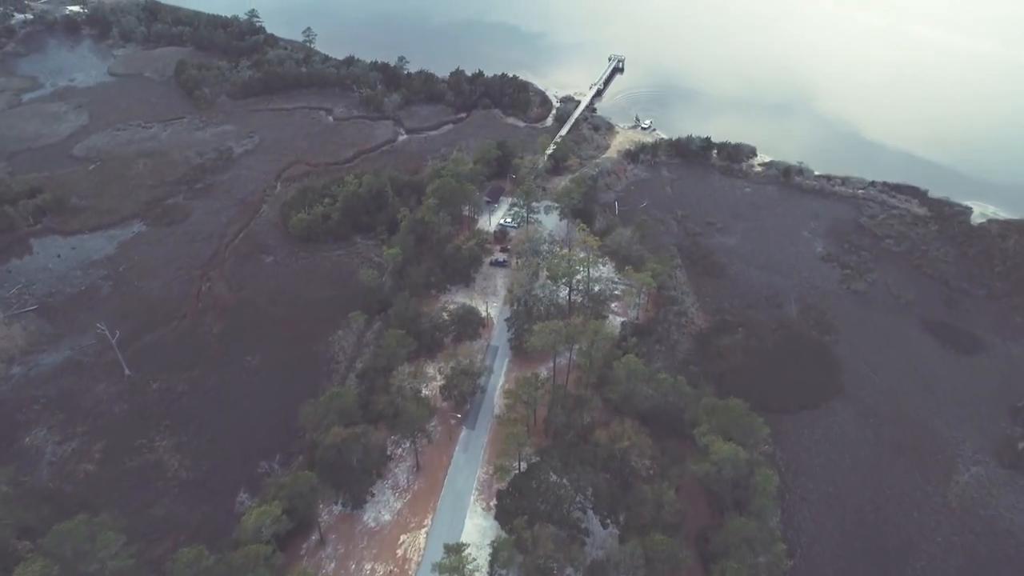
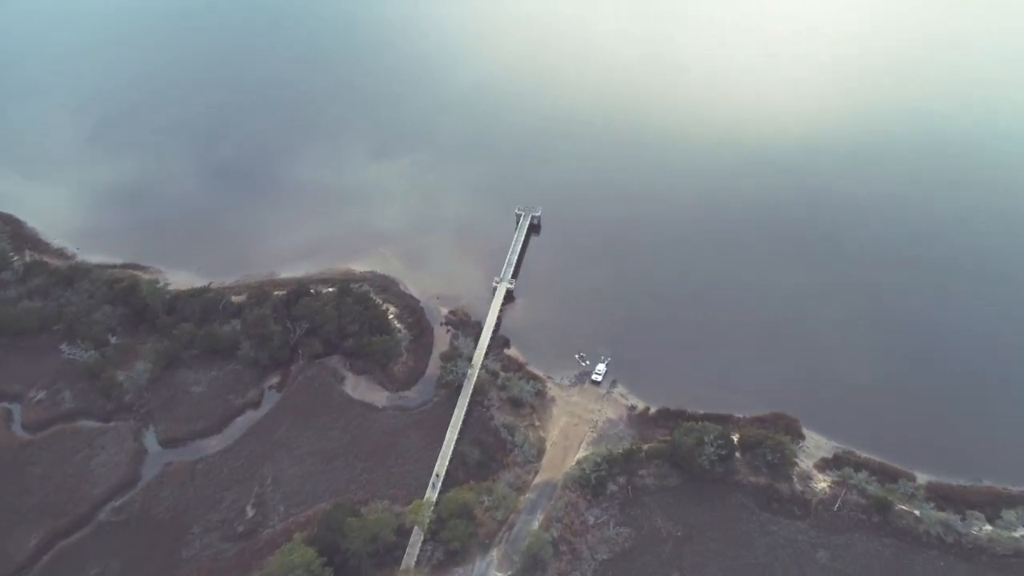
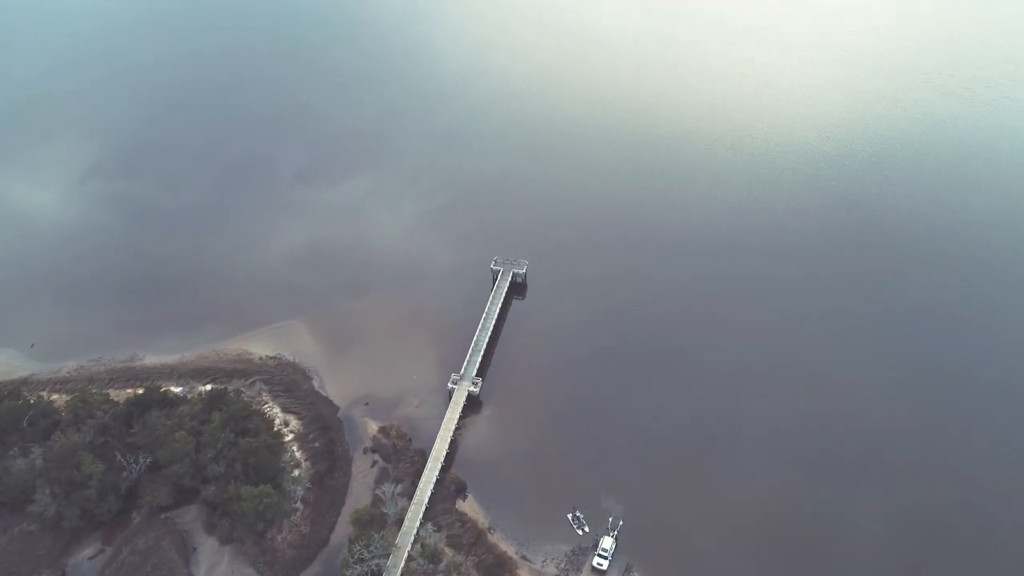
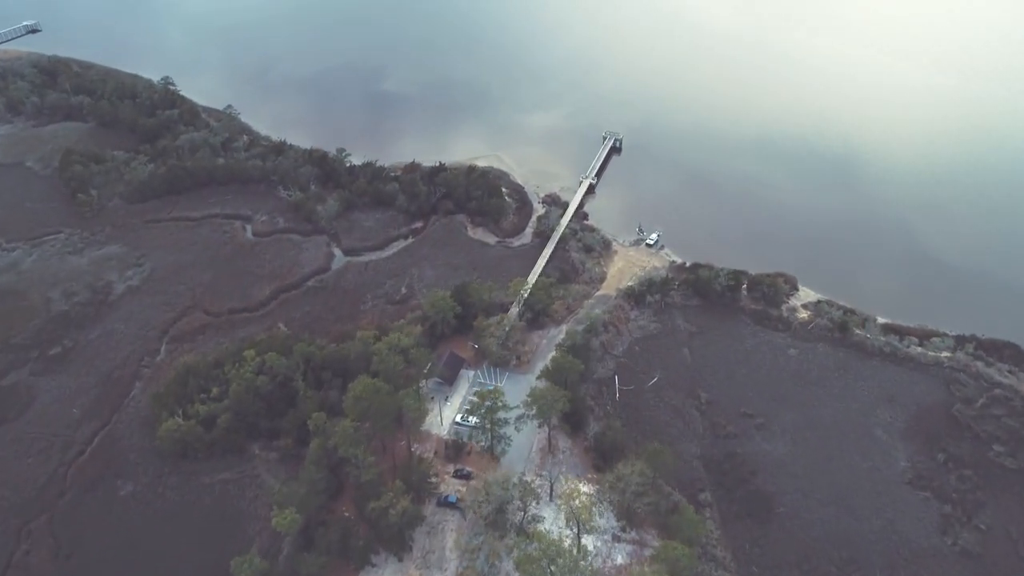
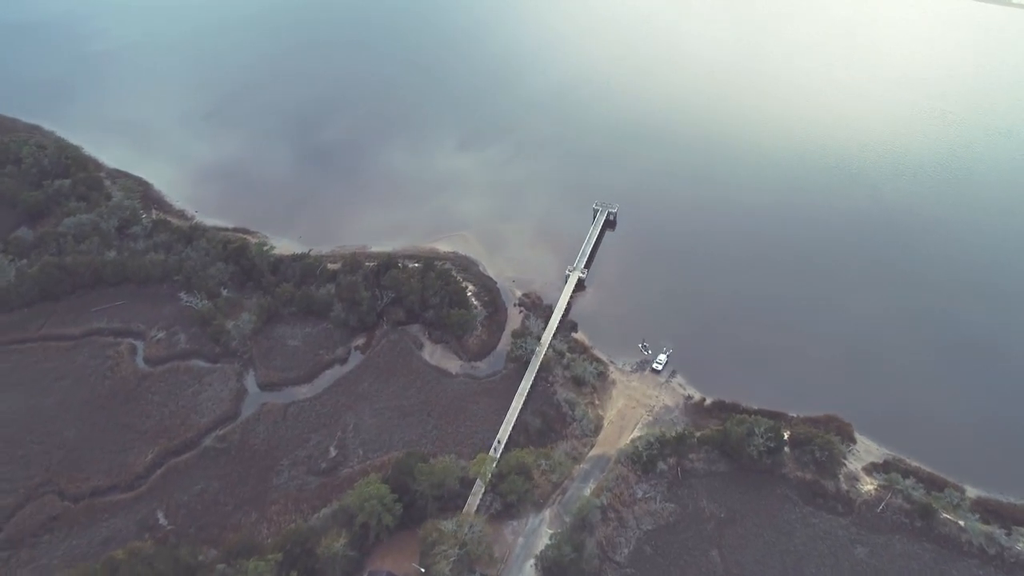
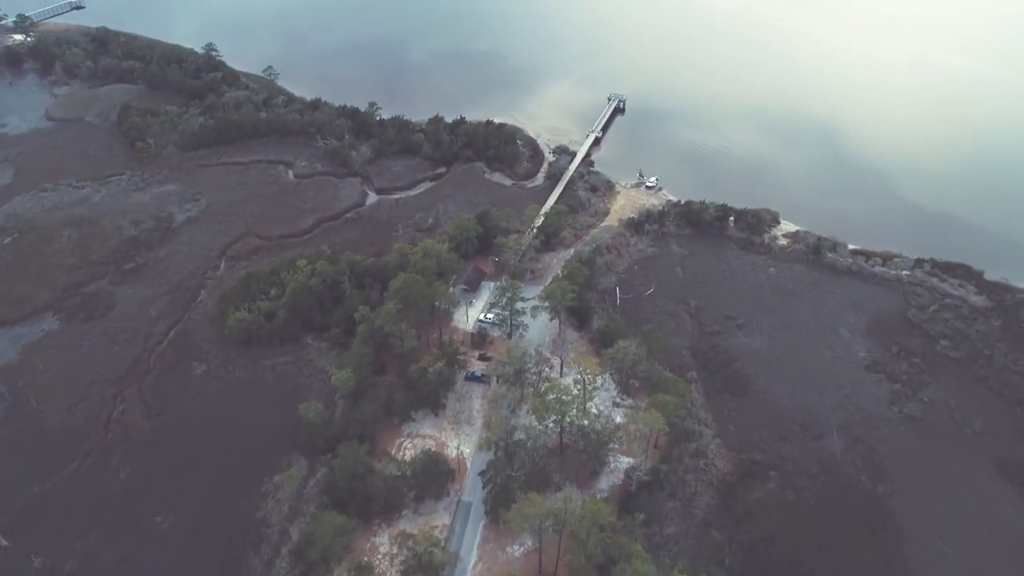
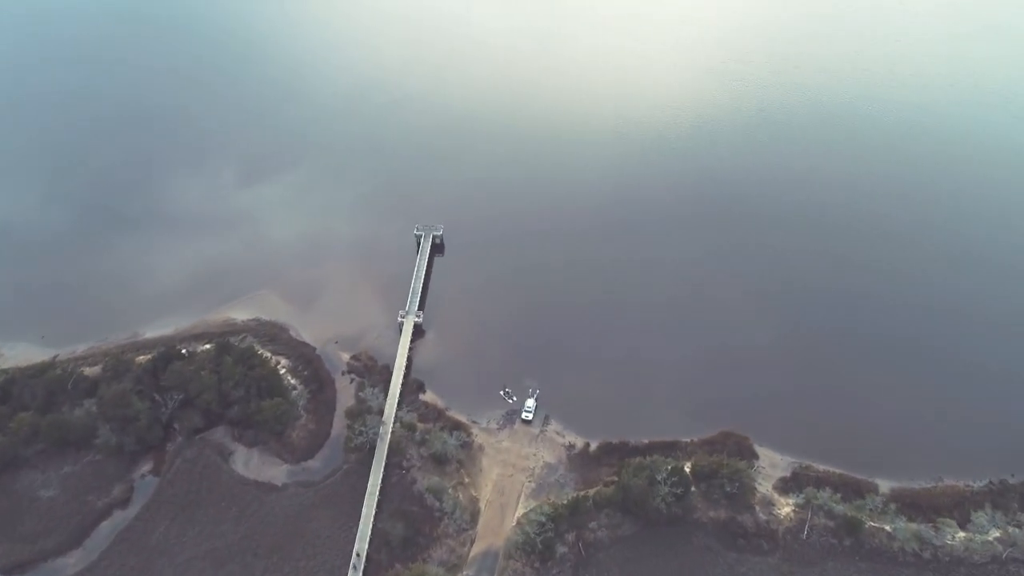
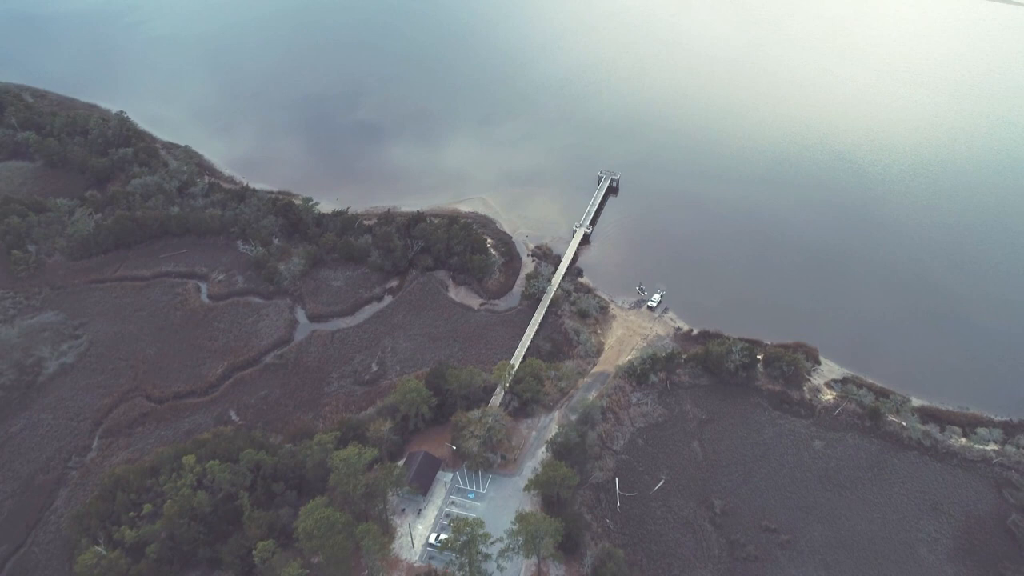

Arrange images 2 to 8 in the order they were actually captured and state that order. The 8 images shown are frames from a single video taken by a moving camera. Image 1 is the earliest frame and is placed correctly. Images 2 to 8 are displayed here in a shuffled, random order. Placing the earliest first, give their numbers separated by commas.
6, 4, 8, 5, 2, 7, 3
